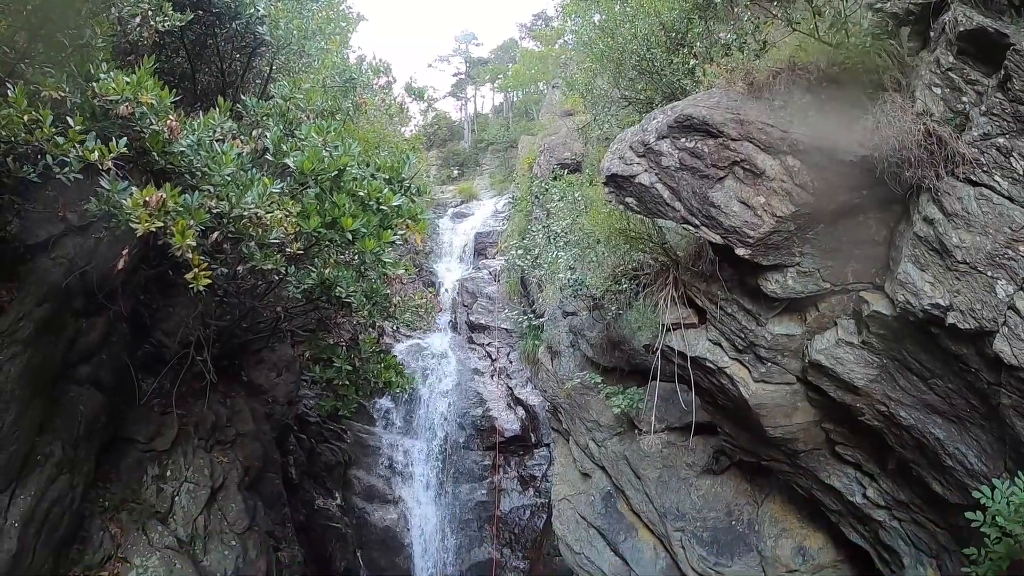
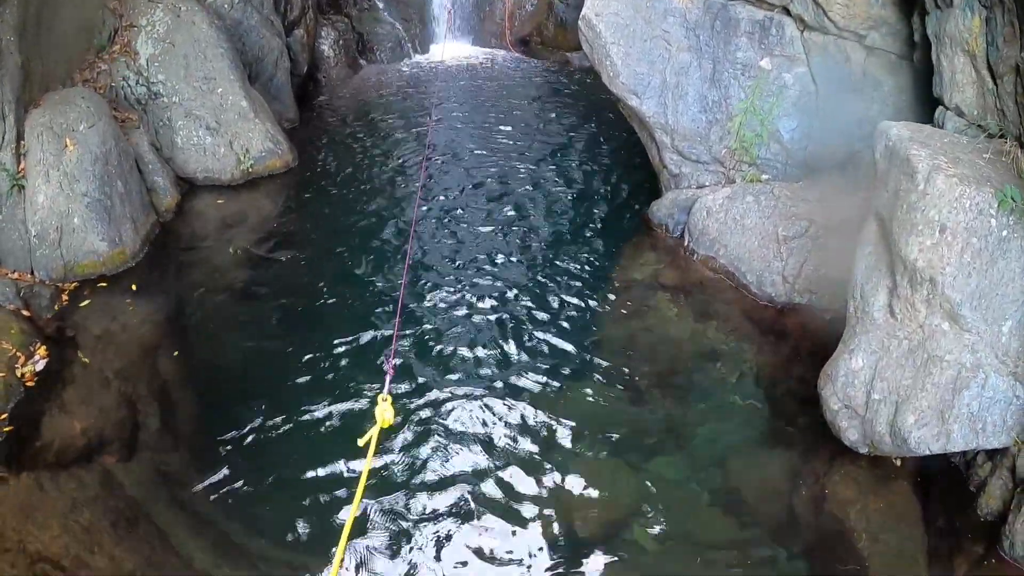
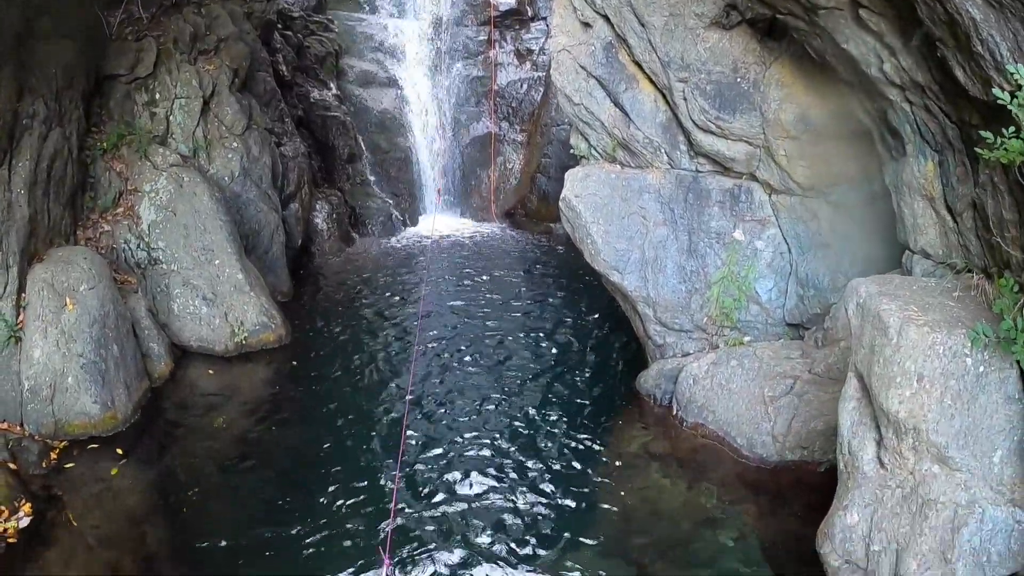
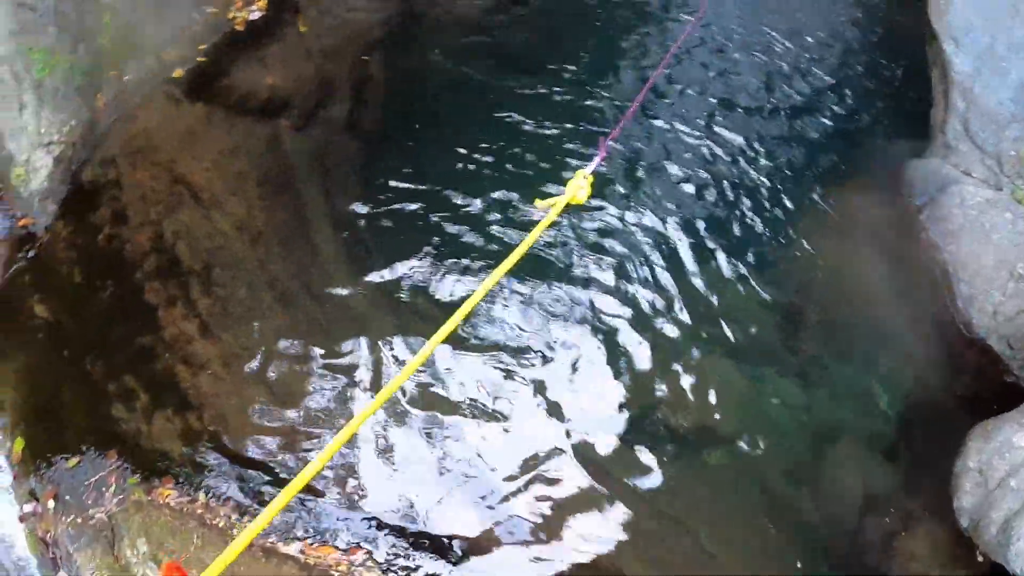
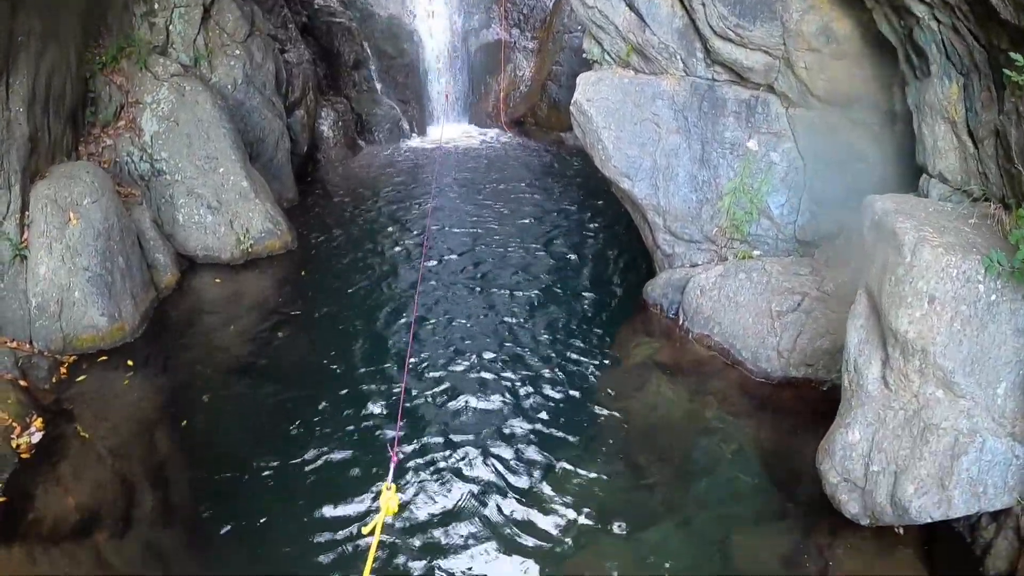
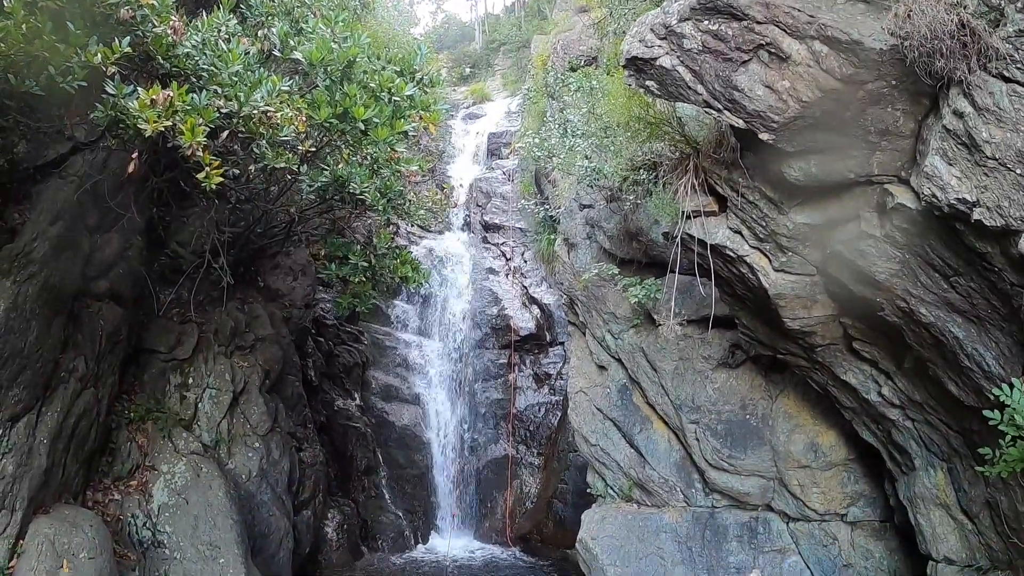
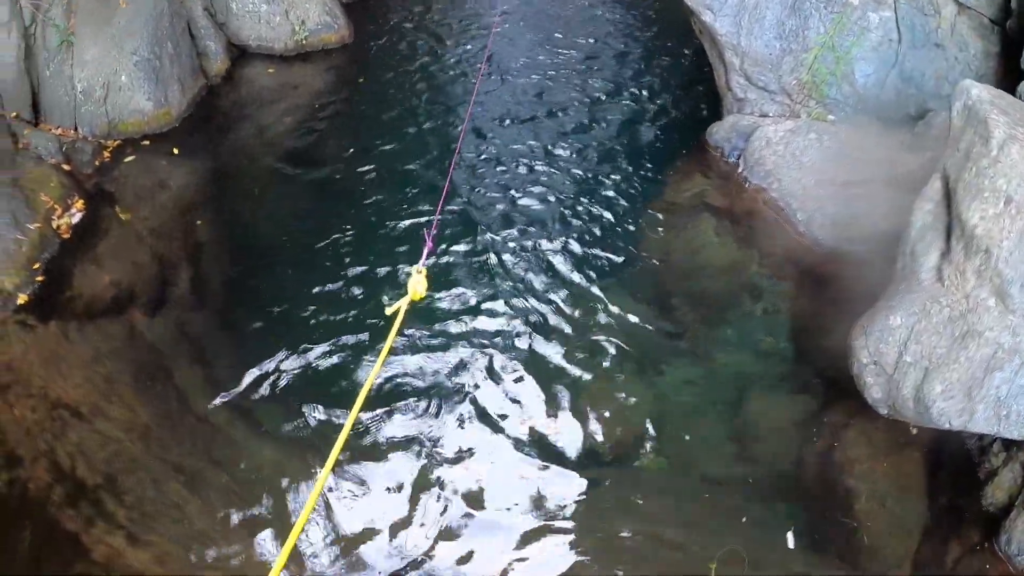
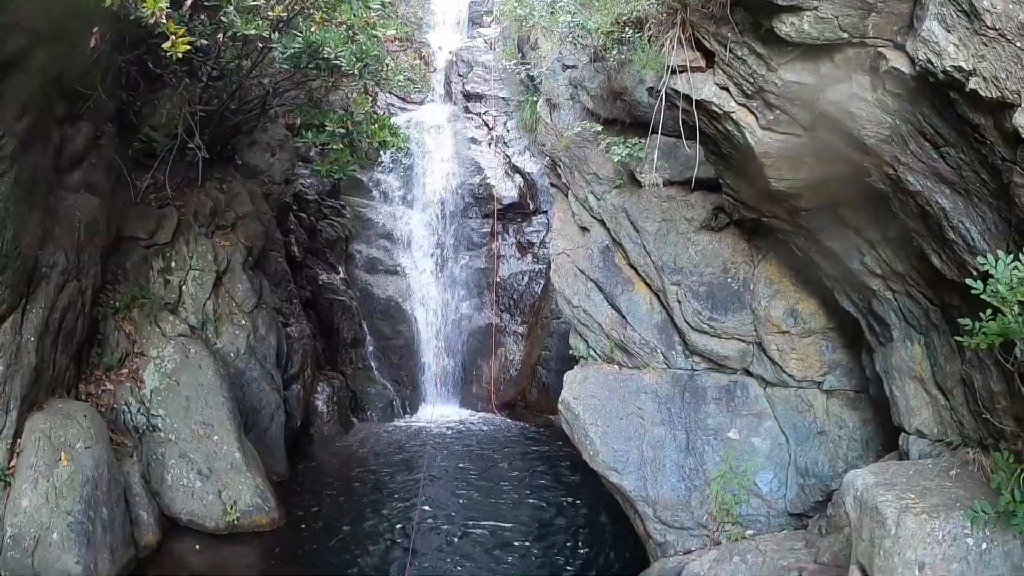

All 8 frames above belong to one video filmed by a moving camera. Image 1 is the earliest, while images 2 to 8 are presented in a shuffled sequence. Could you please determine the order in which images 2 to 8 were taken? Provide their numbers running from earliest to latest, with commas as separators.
6, 8, 3, 5, 2, 7, 4
